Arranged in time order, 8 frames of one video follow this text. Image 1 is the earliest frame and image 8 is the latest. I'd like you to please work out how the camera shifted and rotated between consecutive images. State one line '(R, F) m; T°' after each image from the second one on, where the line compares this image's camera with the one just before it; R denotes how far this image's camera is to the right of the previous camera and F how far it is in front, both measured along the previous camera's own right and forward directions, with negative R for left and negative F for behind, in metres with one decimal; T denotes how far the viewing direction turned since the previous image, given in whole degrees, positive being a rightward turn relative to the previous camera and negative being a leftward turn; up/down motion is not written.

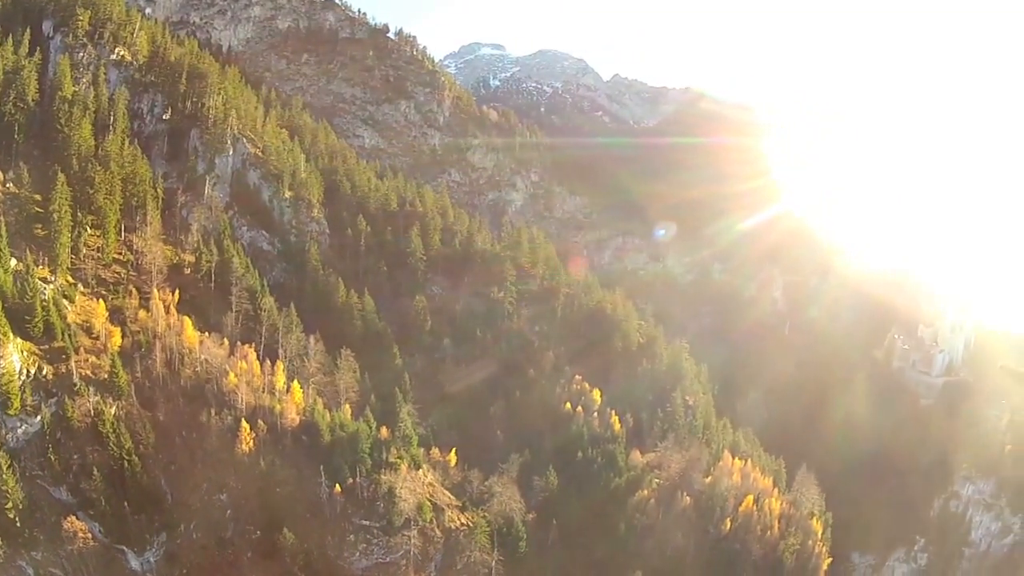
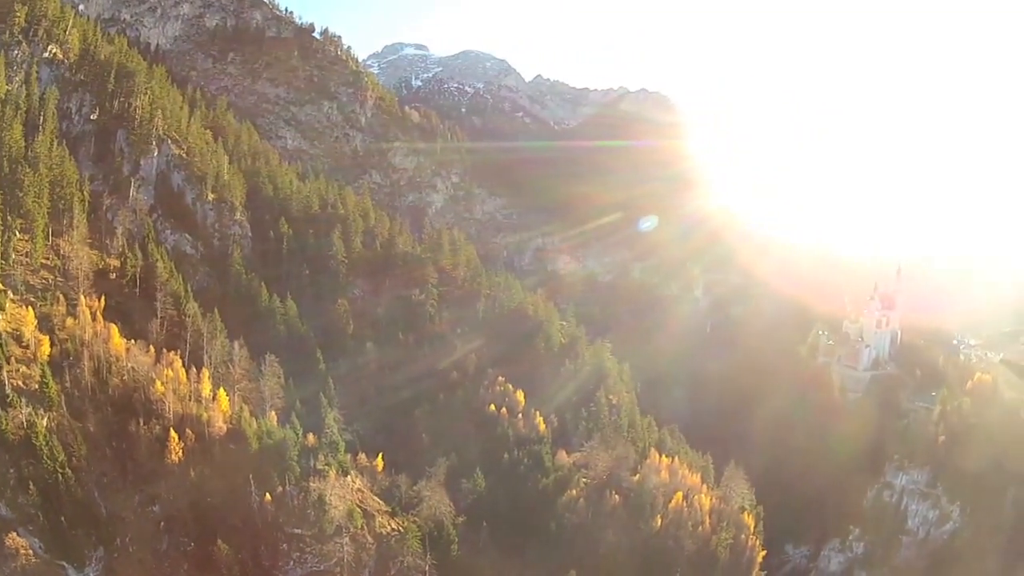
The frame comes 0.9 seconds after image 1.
(+1.6, +0.4) m; +4°
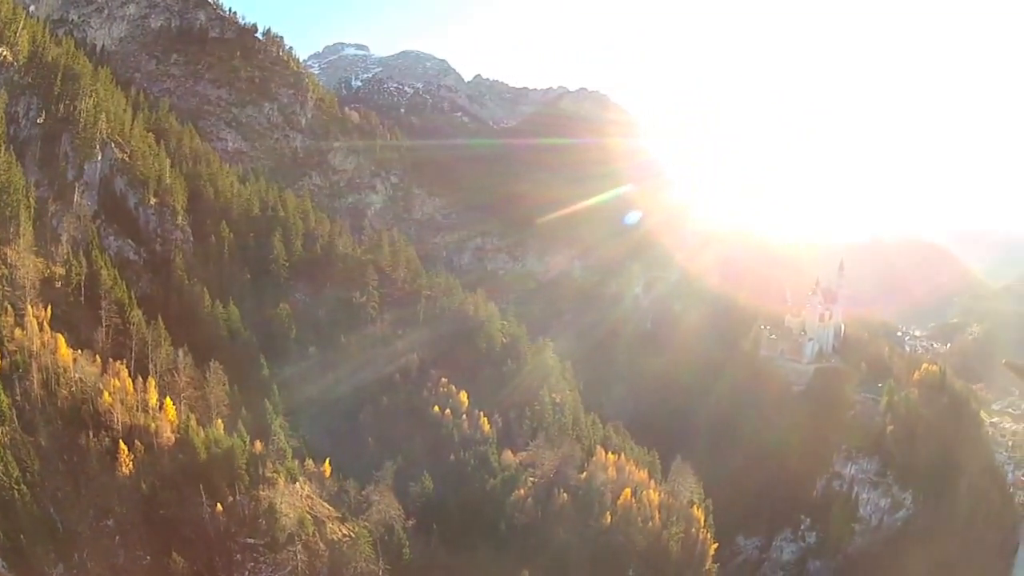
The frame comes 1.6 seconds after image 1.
(+1.5, +0.4) m; +2°
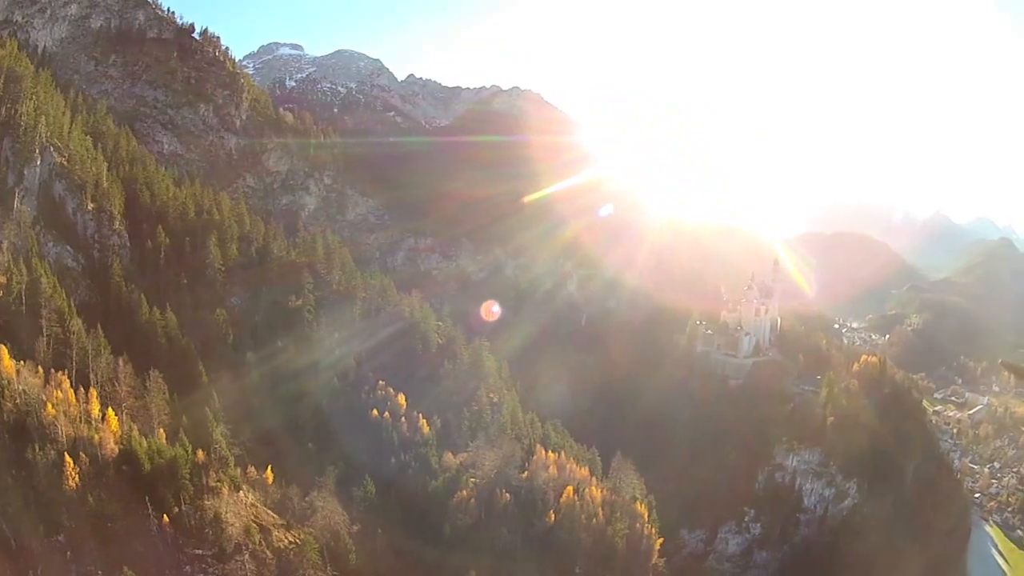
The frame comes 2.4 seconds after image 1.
(+1.8, +0.5) m; +2°
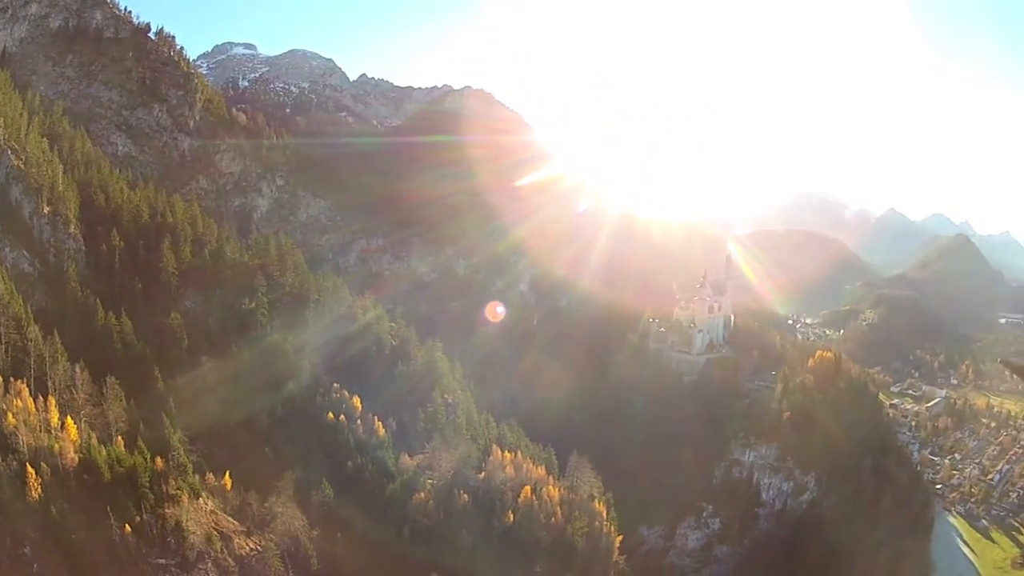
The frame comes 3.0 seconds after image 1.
(+1.5, +0.4) m; +1°
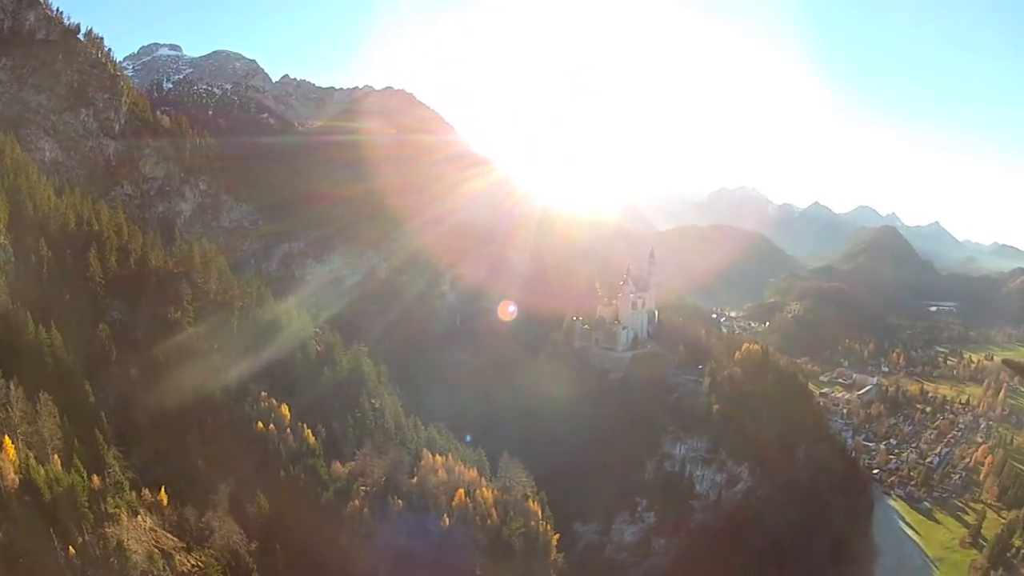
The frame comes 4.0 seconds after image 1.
(+2.7, +0.4) m; +2°
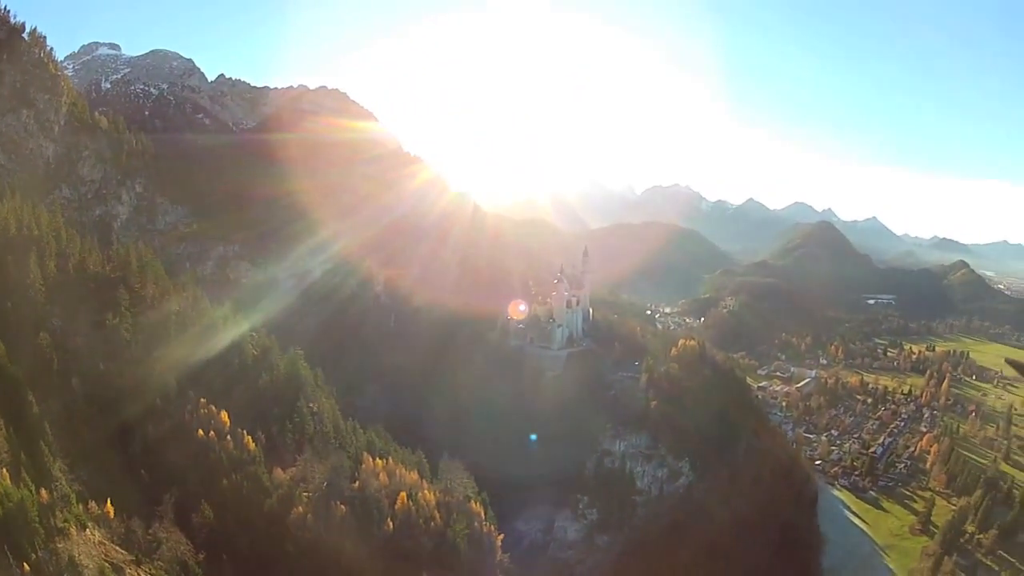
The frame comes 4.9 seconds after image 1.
(+2.3, -0.3) m; +2°
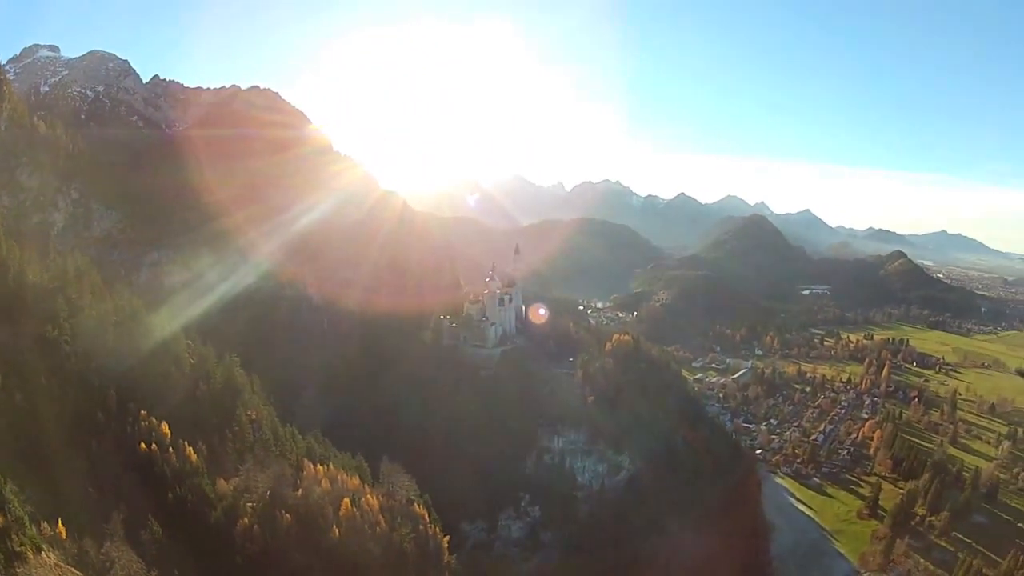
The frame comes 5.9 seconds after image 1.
(+2.4, -0.9) m; +2°
